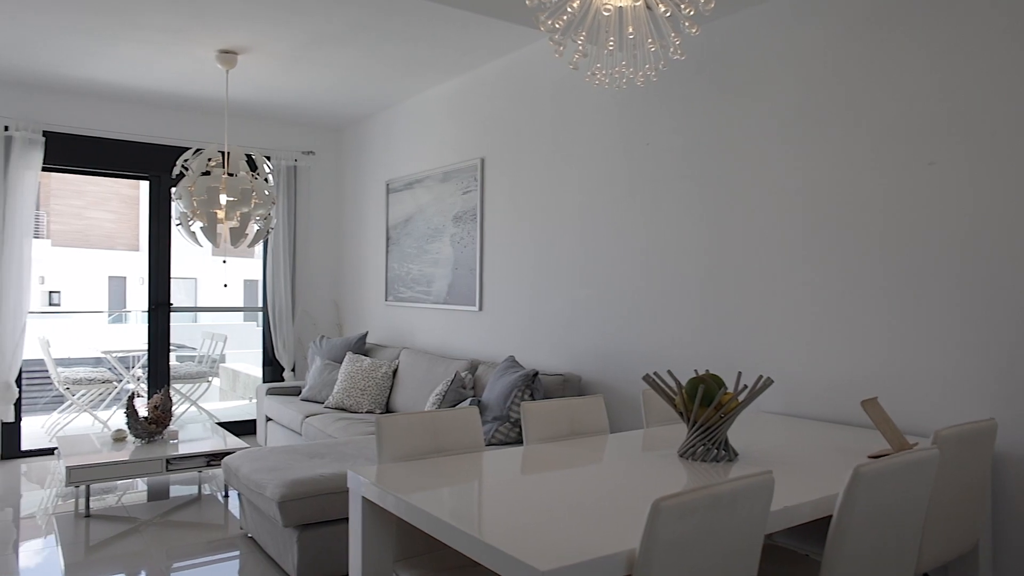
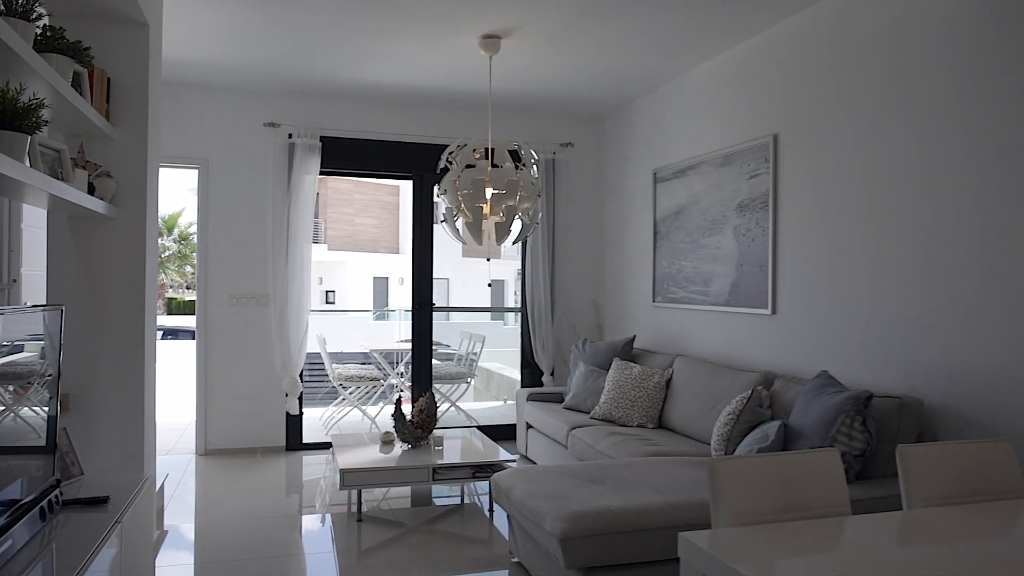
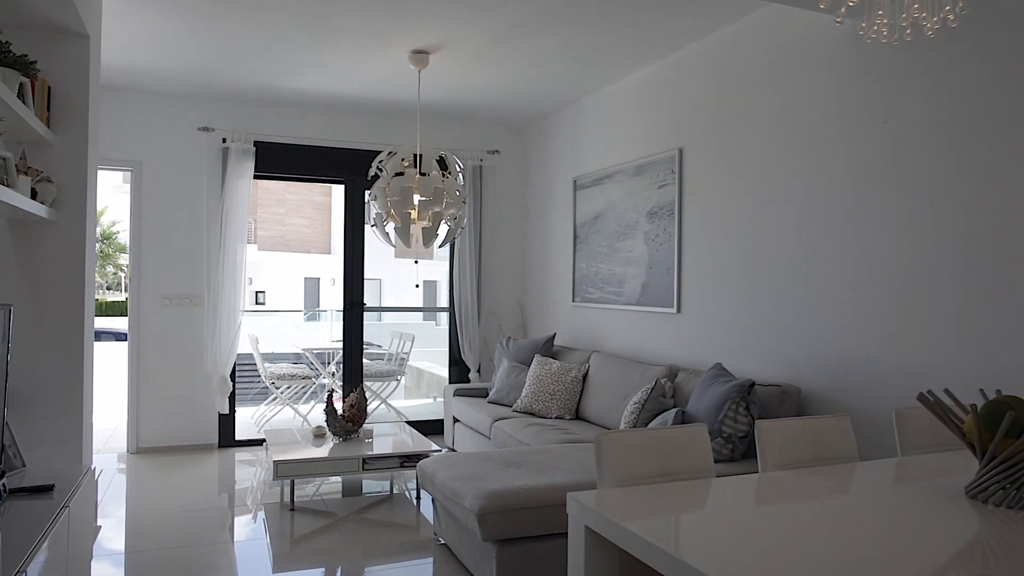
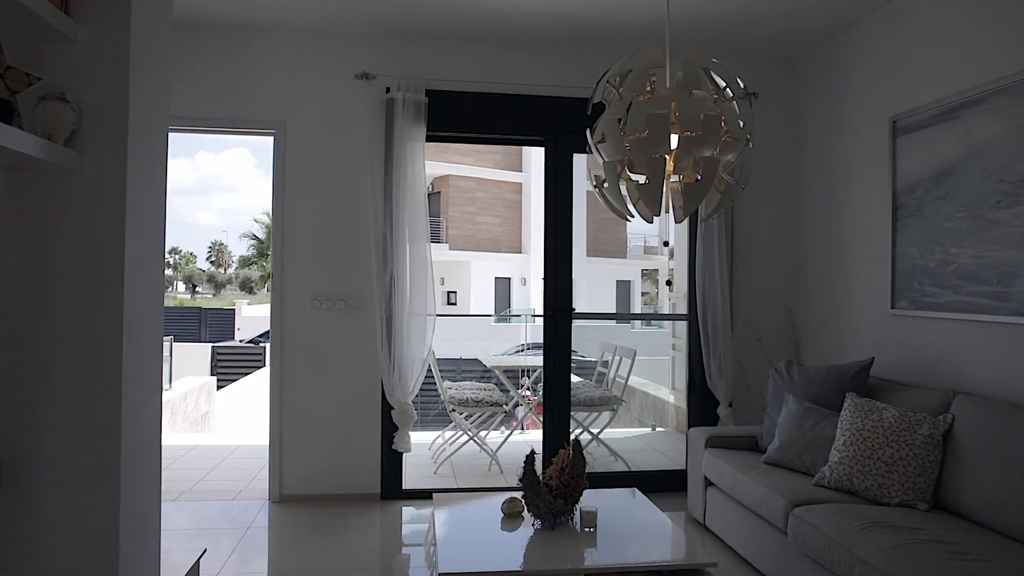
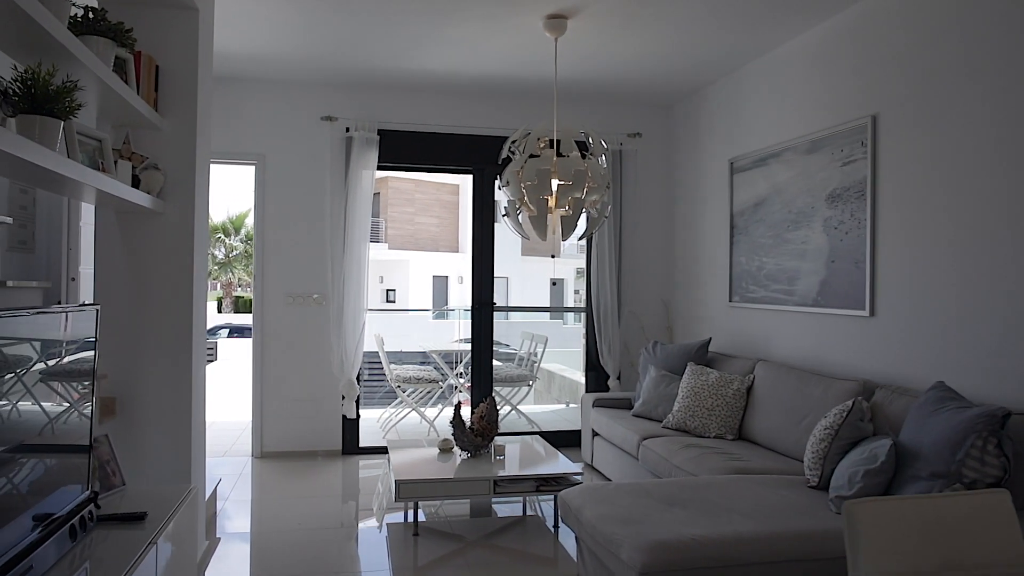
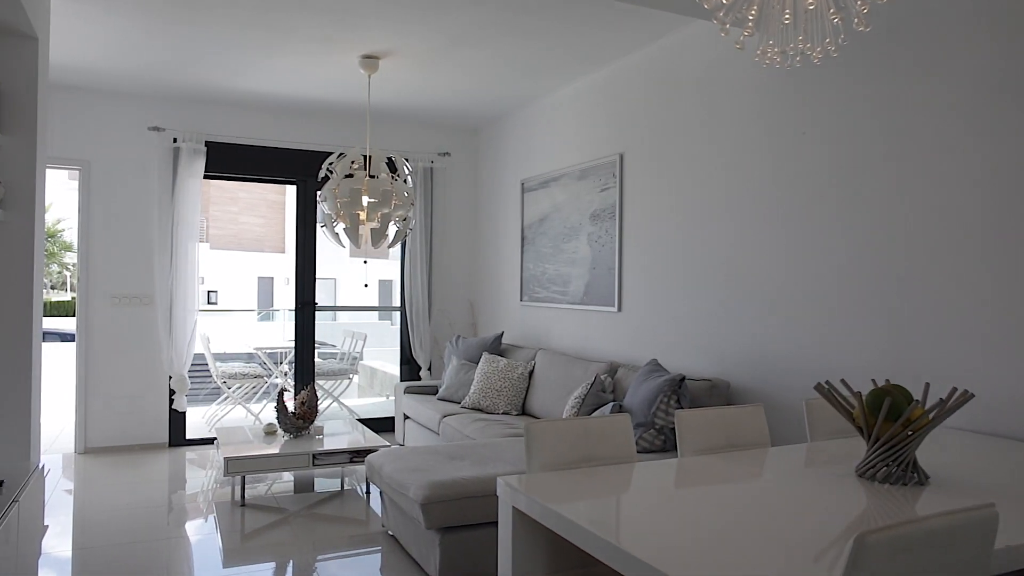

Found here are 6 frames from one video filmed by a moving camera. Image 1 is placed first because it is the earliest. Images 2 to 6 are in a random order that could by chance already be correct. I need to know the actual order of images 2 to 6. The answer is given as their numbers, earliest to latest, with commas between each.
6, 3, 2, 5, 4
